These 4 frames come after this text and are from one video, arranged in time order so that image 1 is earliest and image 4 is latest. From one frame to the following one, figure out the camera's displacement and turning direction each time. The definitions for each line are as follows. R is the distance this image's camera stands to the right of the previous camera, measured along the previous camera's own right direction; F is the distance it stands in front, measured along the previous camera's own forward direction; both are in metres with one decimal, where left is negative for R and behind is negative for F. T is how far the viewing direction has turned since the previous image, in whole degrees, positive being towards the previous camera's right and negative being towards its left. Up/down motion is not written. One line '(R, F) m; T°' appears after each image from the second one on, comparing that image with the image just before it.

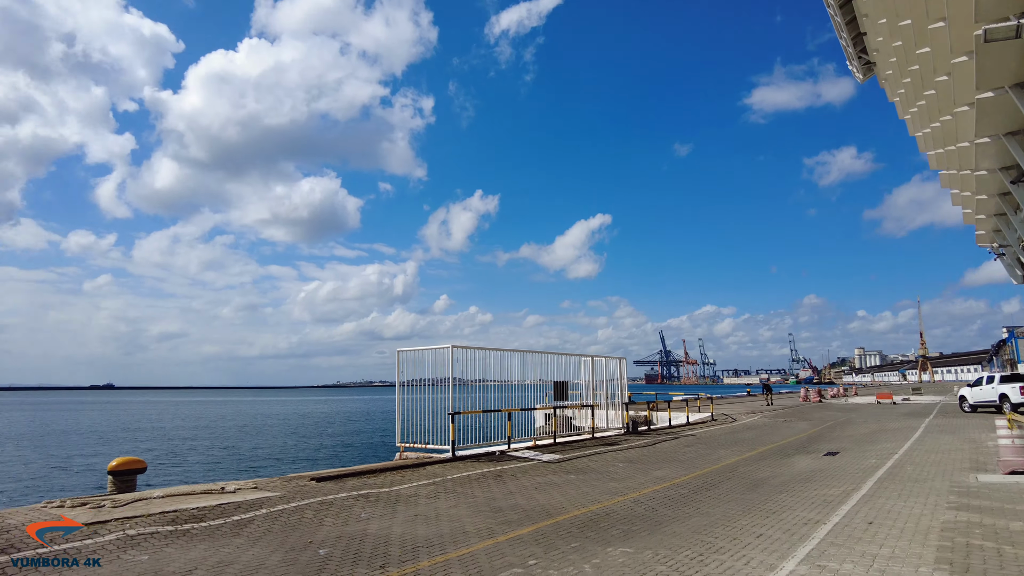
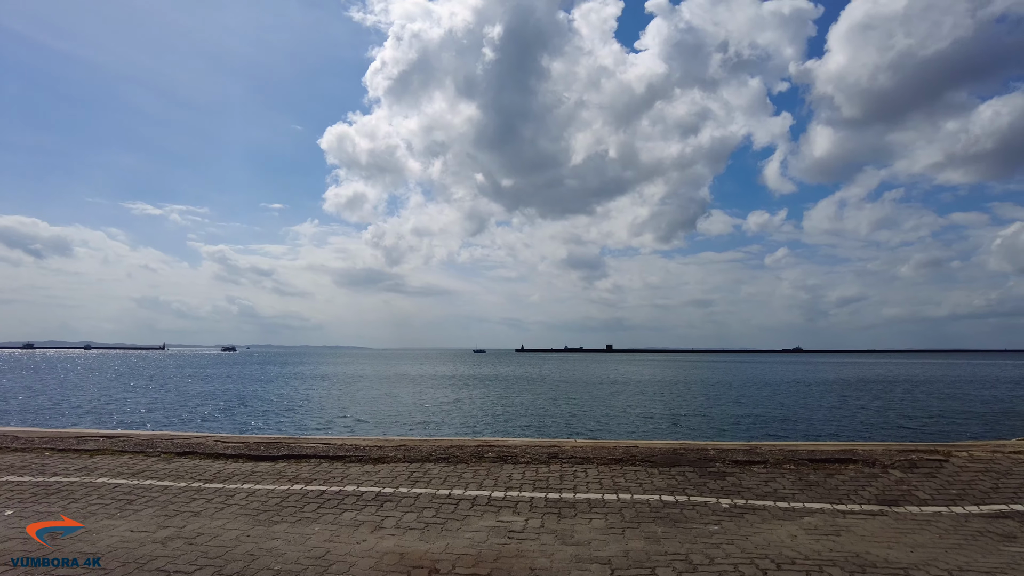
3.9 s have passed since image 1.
(-4.8, +0.3) m; -54°
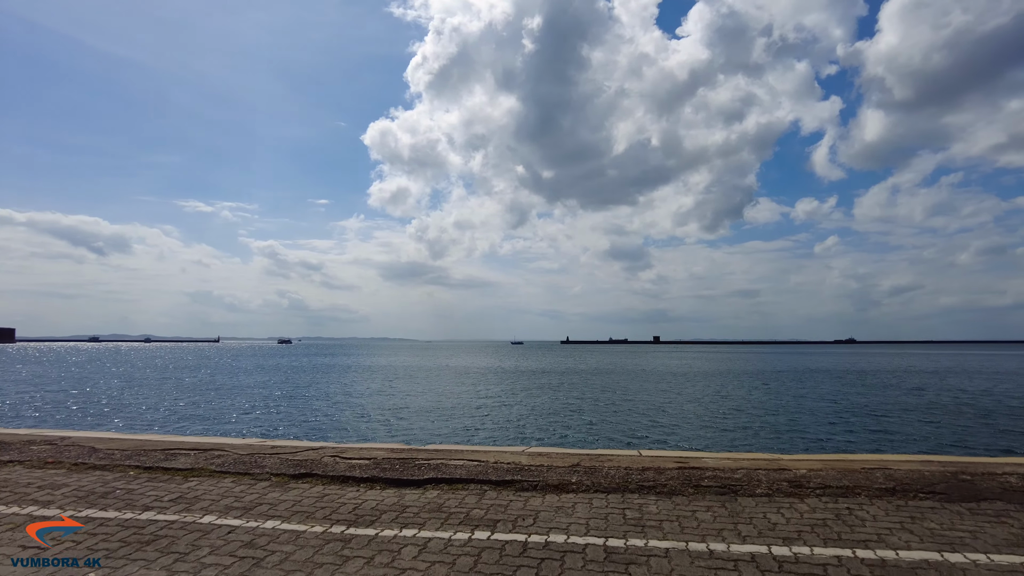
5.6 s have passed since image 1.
(-1.5, +1.8) m; -4°
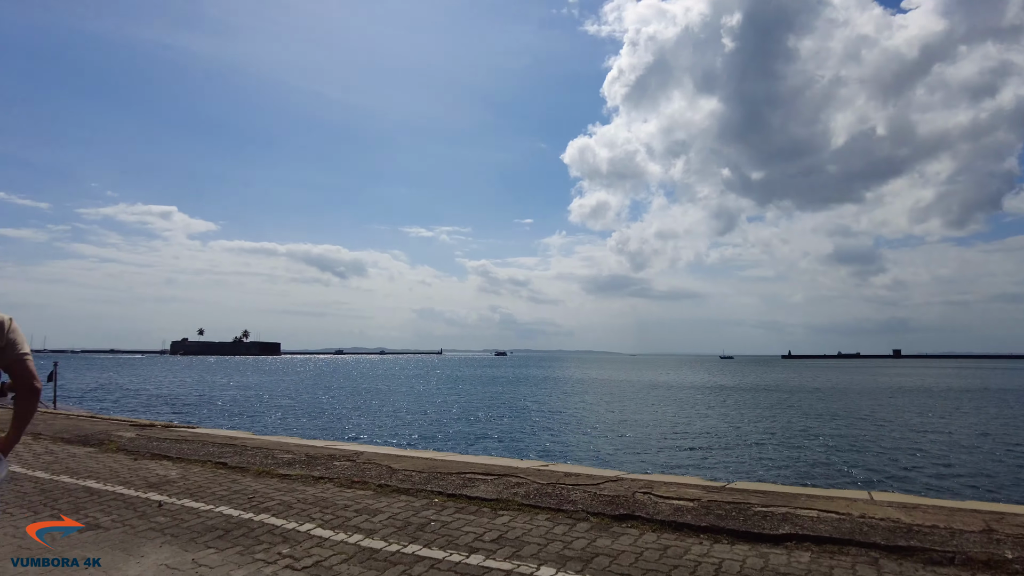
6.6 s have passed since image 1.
(-1.1, +0.8) m; -18°
